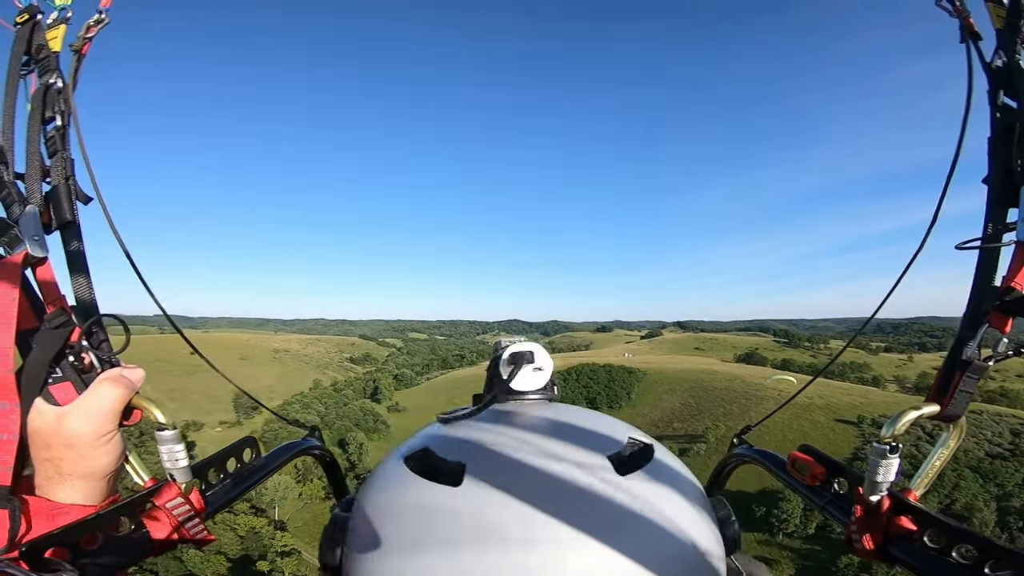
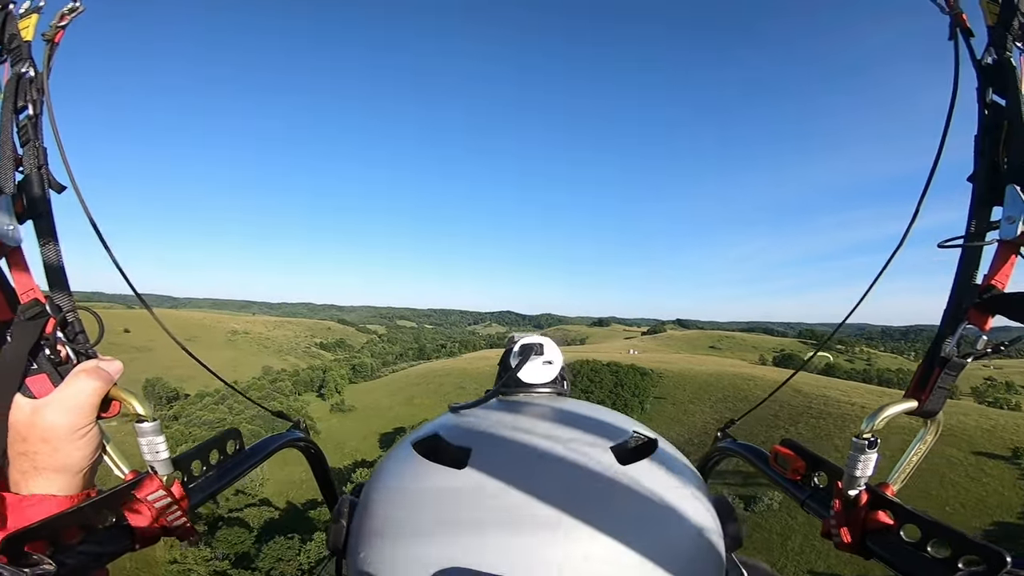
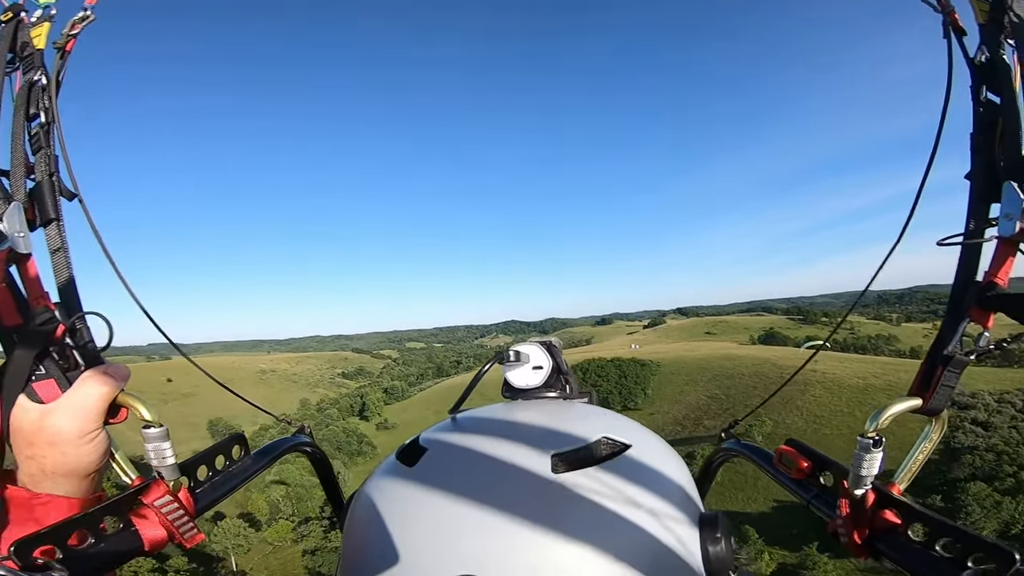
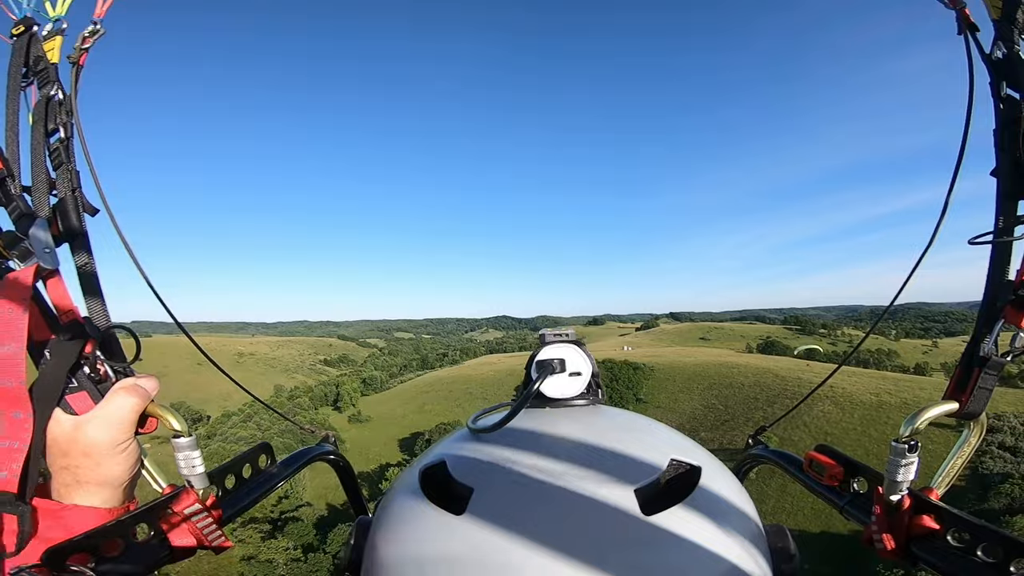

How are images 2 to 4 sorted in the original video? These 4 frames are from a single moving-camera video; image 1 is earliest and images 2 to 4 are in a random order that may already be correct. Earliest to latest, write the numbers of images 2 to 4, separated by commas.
3, 4, 2
